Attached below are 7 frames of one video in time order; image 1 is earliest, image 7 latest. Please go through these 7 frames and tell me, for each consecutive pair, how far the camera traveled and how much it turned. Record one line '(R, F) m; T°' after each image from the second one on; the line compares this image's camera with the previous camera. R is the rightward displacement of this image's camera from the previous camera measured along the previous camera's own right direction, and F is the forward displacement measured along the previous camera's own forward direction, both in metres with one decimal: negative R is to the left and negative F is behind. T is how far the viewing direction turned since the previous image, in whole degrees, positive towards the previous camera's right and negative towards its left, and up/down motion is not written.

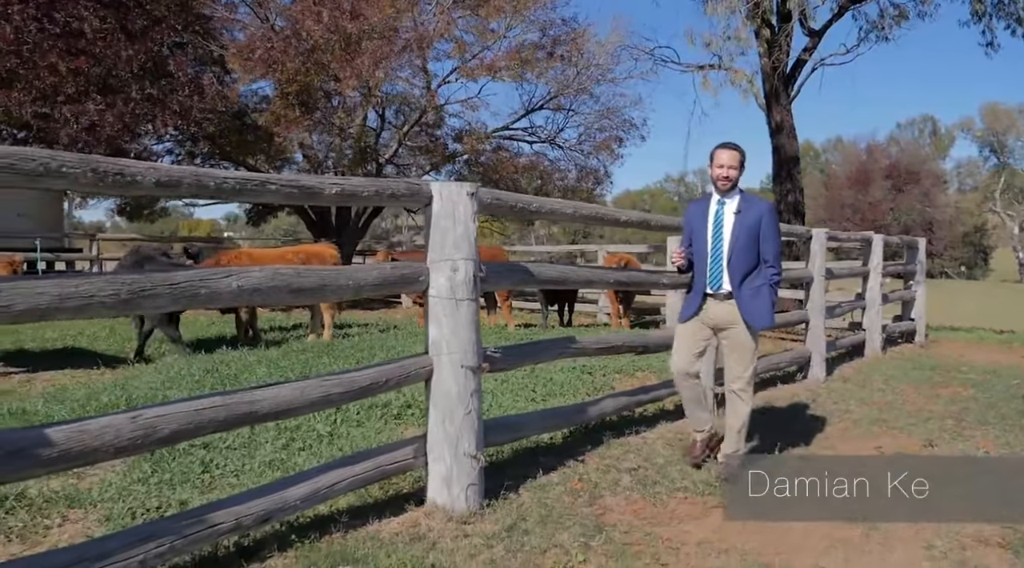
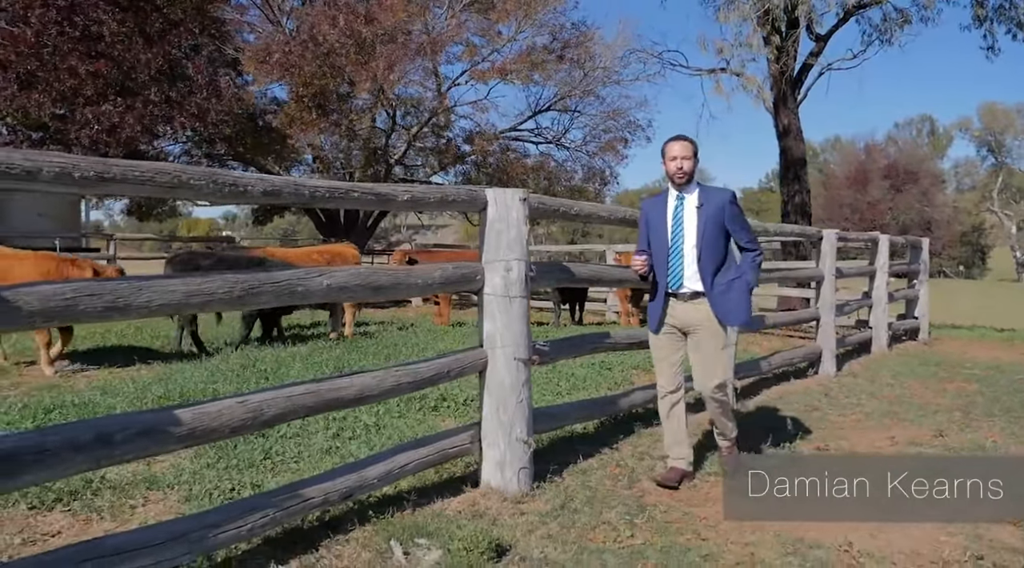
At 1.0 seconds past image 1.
(-0.3, -0.3) m; 0°
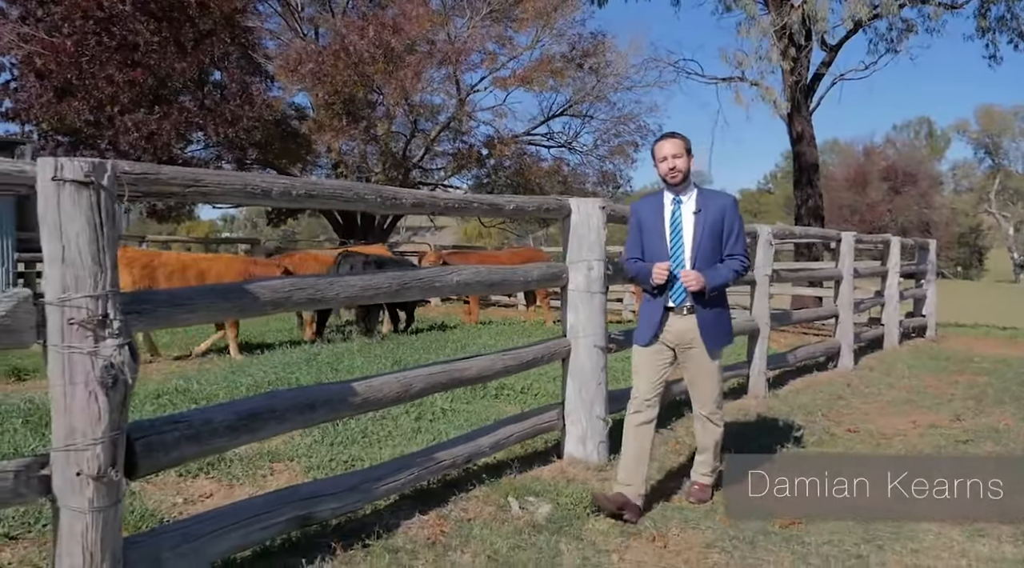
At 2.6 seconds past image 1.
(-0.5, -0.6) m; 0°
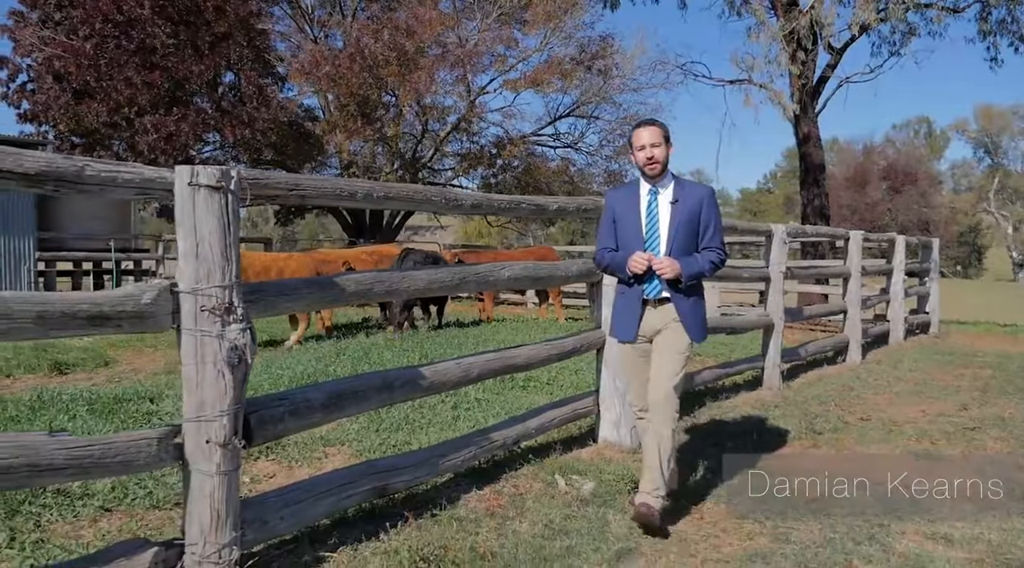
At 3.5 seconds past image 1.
(-0.2, -0.3) m; 0°
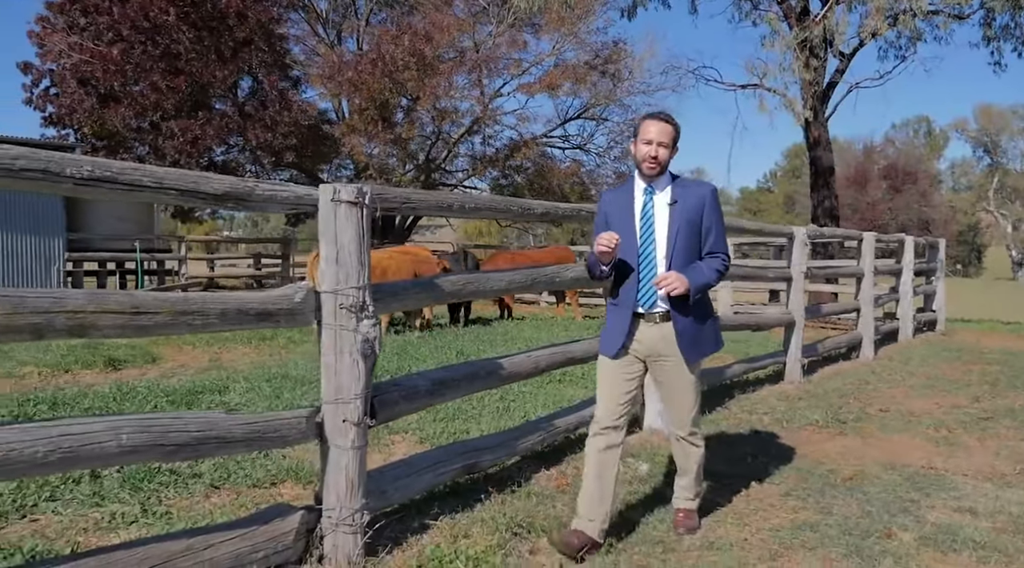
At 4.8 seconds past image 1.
(-0.4, -0.4) m; 0°
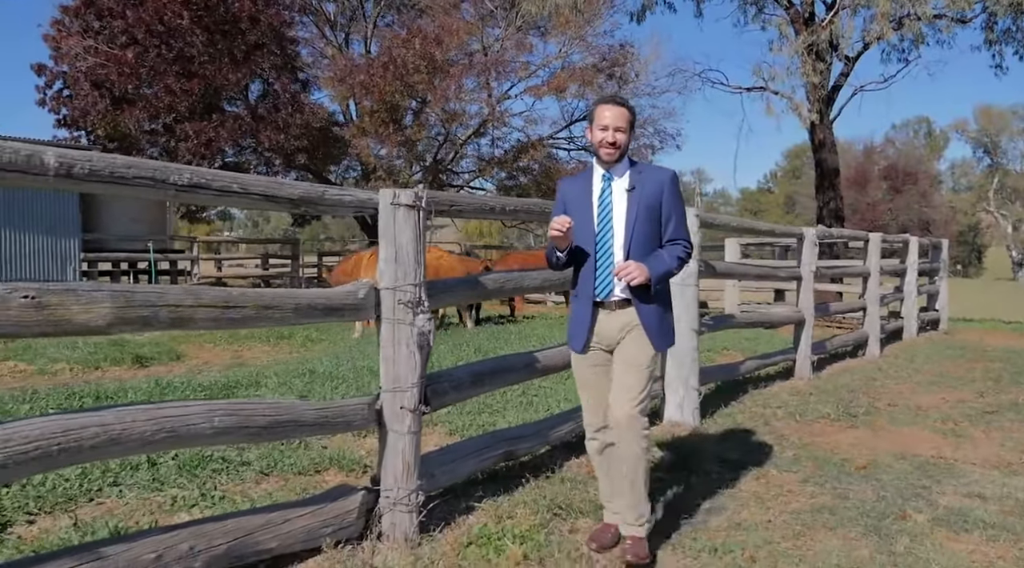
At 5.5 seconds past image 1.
(-0.2, -0.2) m; 0°
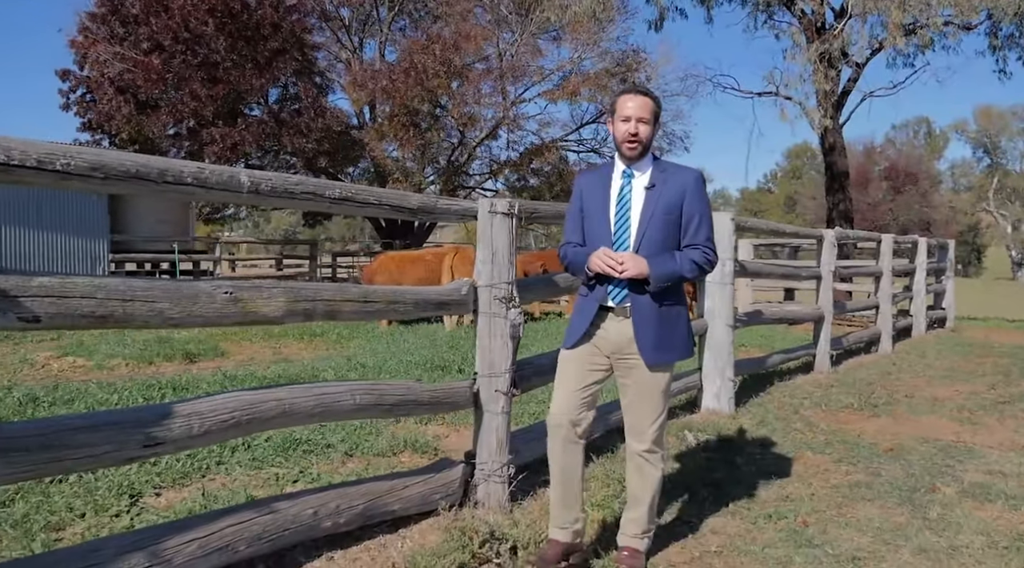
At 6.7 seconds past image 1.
(-0.4, -0.4) m; 0°
